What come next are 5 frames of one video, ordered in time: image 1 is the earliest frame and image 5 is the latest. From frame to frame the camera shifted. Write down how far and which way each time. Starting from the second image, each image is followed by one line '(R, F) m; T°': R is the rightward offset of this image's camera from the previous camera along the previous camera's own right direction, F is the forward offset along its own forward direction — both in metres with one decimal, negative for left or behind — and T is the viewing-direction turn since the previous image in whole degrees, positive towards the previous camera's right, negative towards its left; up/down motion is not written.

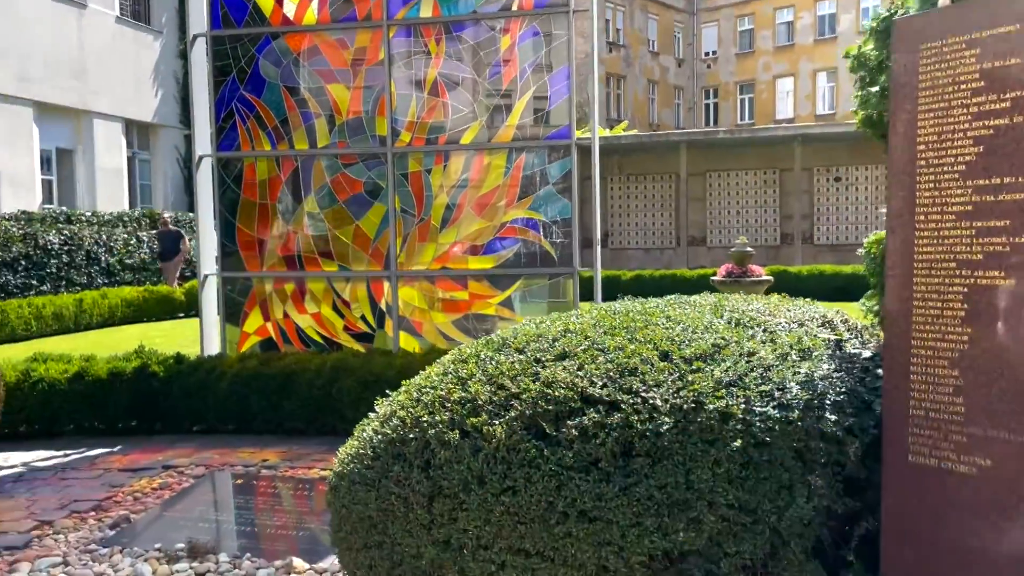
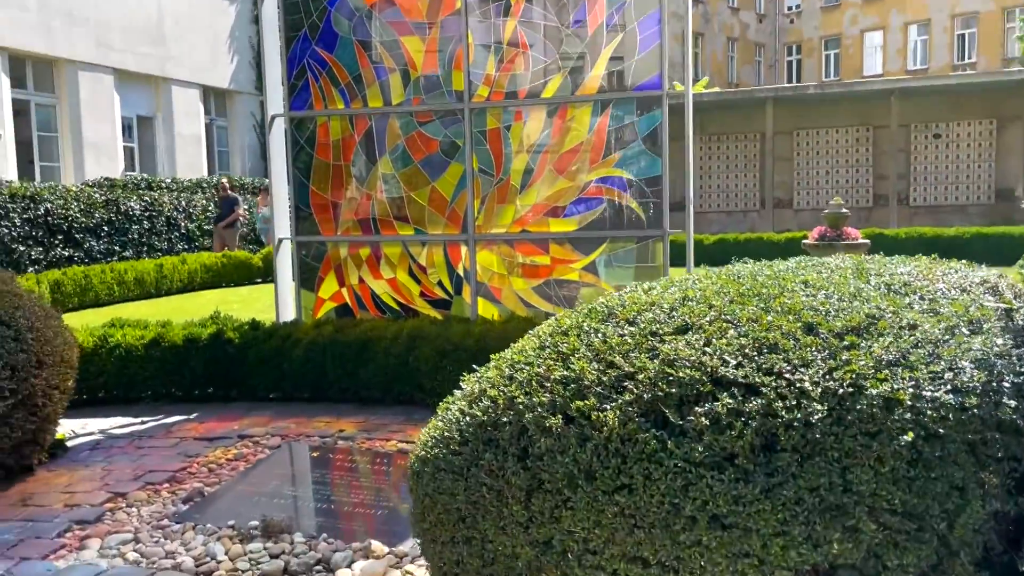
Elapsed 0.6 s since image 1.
(-0.1, +0.4) m; -5°
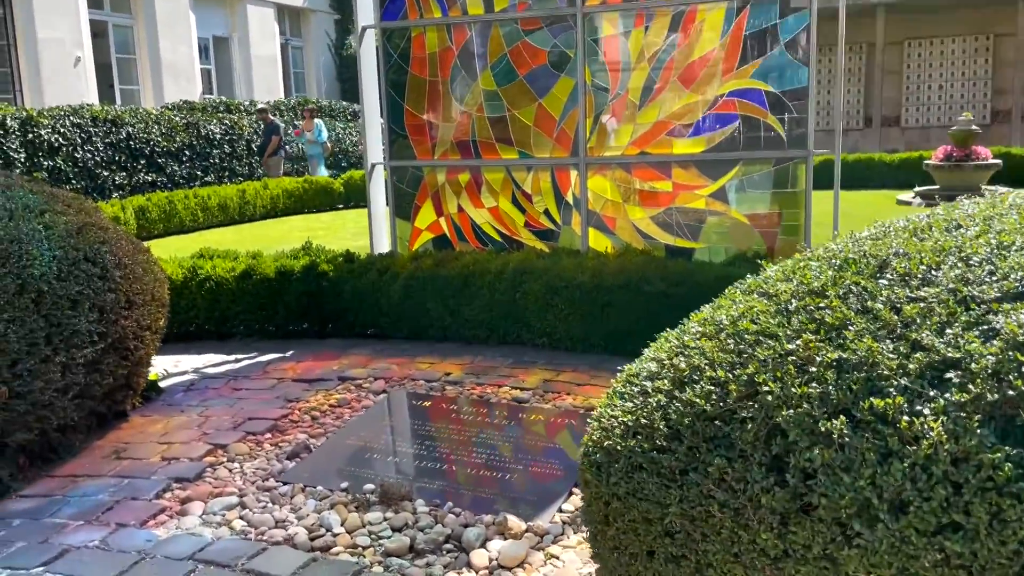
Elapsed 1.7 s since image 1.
(-0.3, +0.6) m; -5°
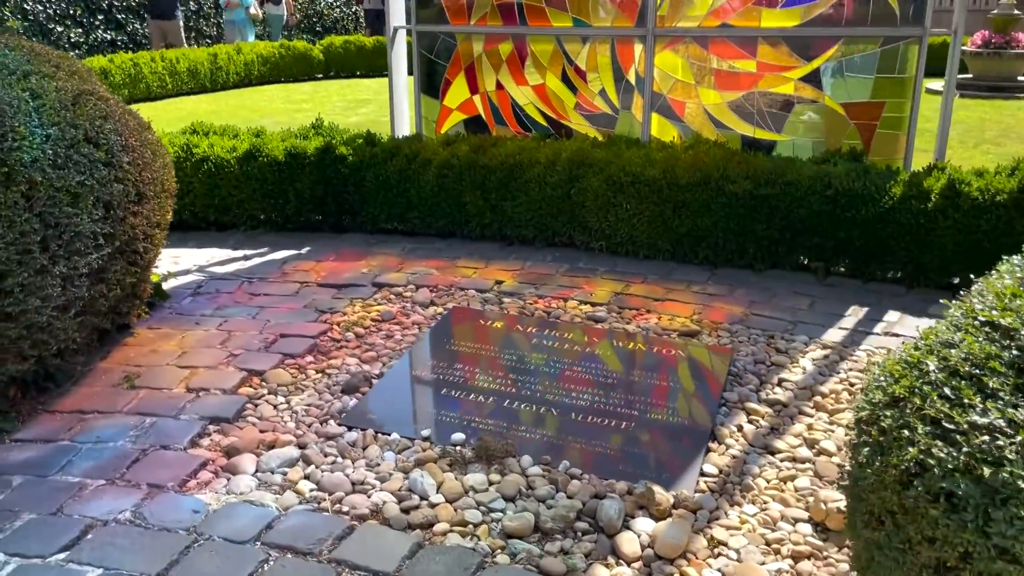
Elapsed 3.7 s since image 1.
(-0.6, +0.7) m; +3°
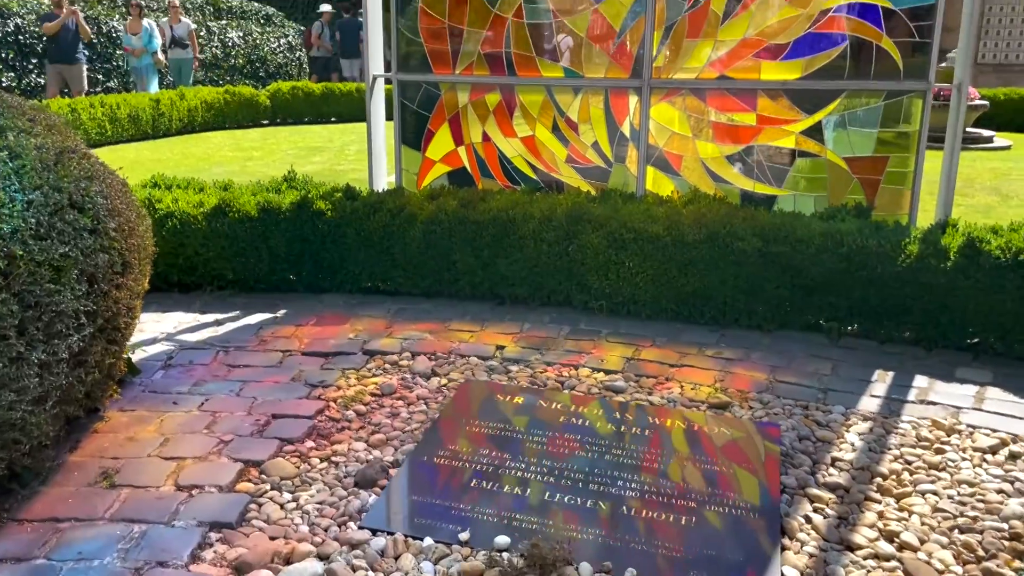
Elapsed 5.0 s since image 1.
(-0.3, +0.3) m; +4°
